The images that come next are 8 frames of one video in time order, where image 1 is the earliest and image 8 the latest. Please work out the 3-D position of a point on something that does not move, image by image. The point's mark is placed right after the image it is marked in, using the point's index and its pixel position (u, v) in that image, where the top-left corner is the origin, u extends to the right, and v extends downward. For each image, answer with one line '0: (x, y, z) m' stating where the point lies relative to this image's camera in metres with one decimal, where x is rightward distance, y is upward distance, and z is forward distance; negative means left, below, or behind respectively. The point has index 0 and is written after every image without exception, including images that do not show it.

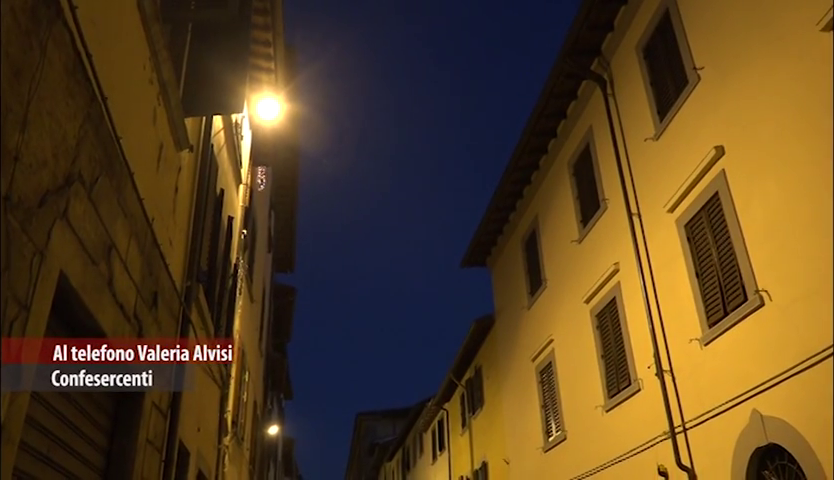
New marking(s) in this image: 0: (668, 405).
0: (+4.5, -2.8, +8.7) m
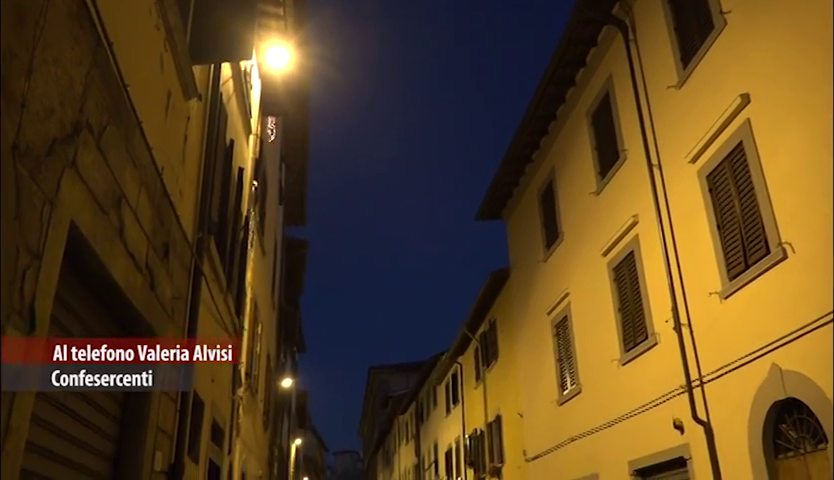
0: (+4.7, -2.0, +8.6) m
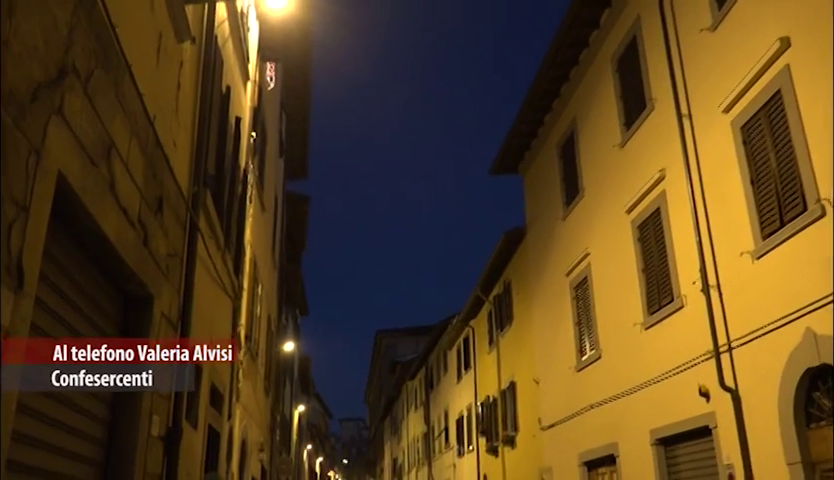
0: (+4.8, -1.4, +8.1) m
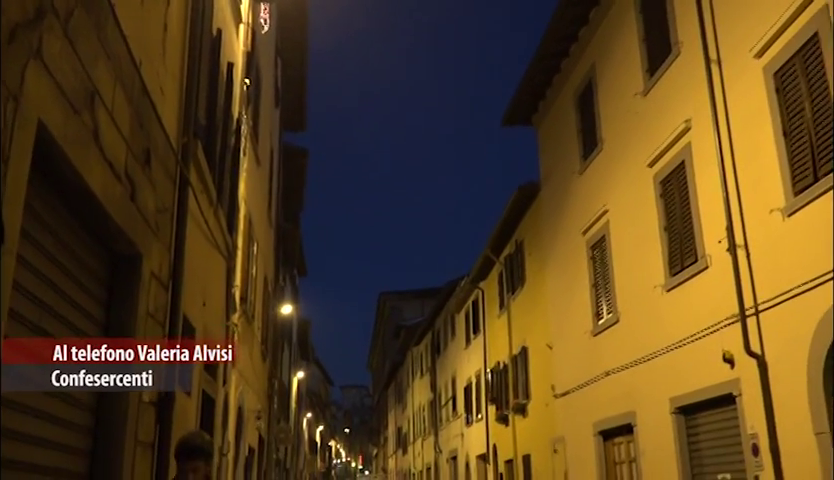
0: (+4.9, -0.8, +7.7) m
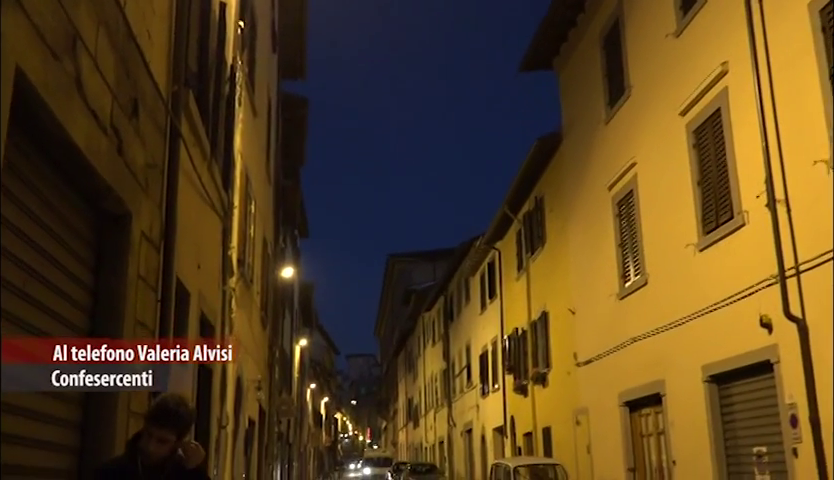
0: (+5.1, -0.2, +7.2) m
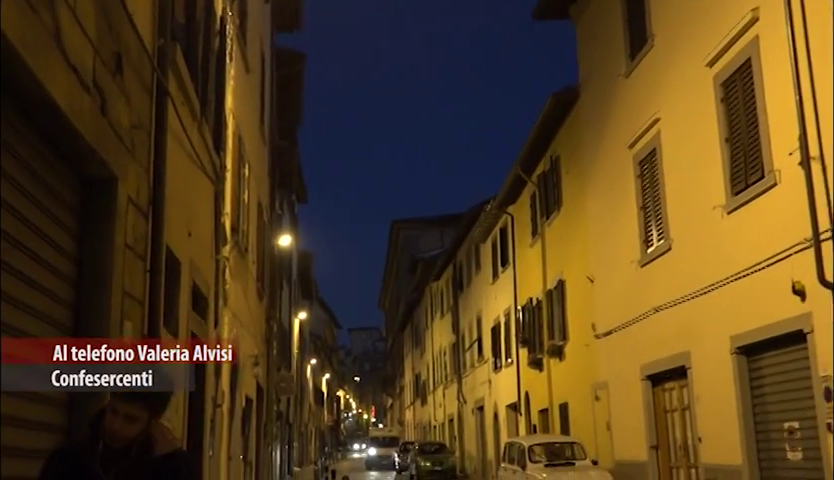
0: (+5.1, +0.3, +6.7) m
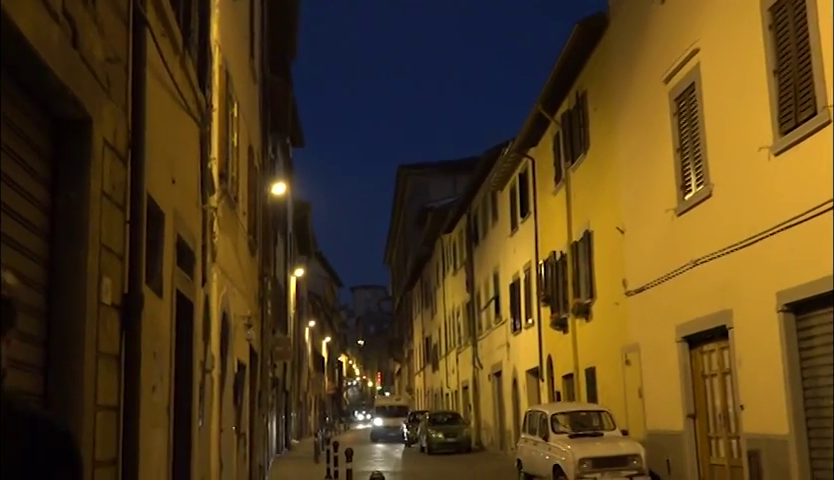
0: (+5.3, +0.9, +6.1) m
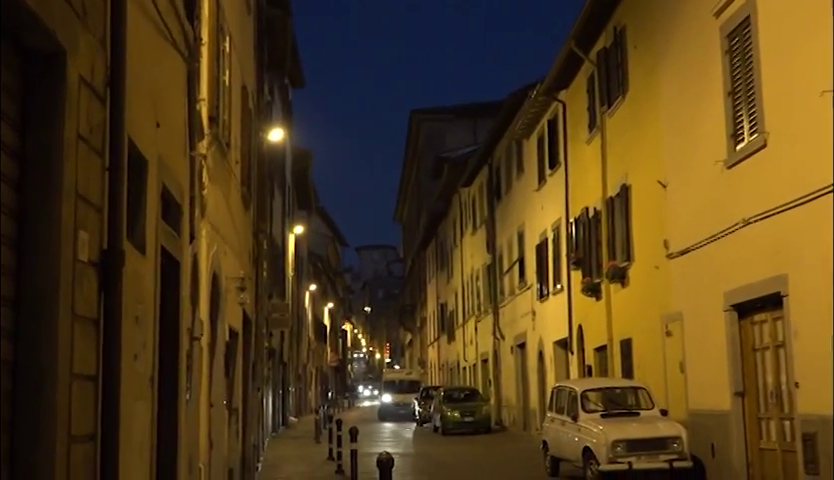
0: (+5.4, +1.3, +5.5) m
